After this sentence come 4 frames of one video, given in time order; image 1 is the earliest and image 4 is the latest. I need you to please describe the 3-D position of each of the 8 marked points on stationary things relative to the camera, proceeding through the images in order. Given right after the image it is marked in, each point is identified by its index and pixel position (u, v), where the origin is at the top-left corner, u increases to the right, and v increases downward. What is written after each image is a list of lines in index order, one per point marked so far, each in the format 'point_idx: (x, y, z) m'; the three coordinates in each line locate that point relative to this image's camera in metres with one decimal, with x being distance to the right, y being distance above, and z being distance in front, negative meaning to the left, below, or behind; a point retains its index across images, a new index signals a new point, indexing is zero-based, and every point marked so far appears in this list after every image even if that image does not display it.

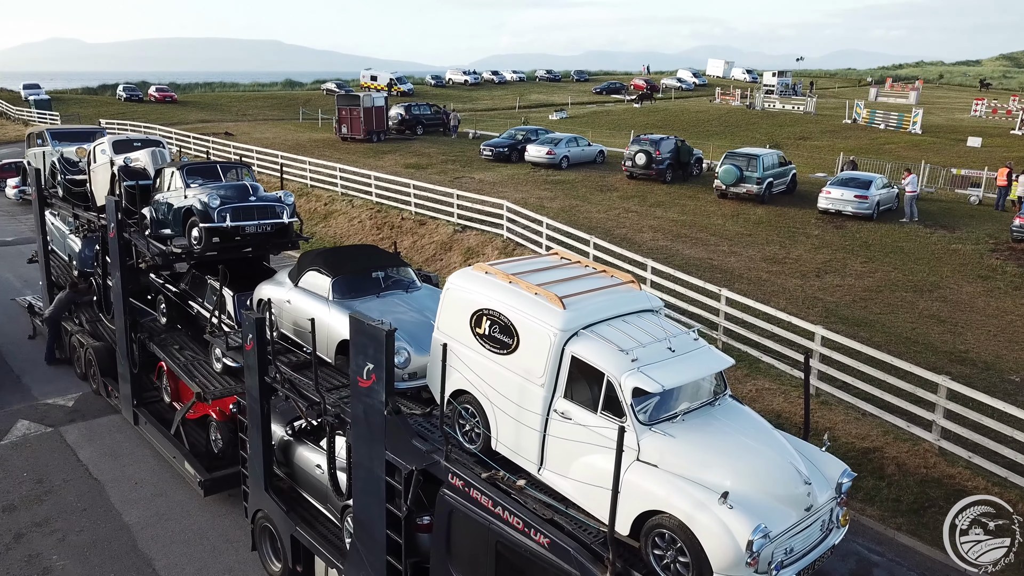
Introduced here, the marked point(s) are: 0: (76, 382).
0: (-7.5, -1.6, +14.2) m
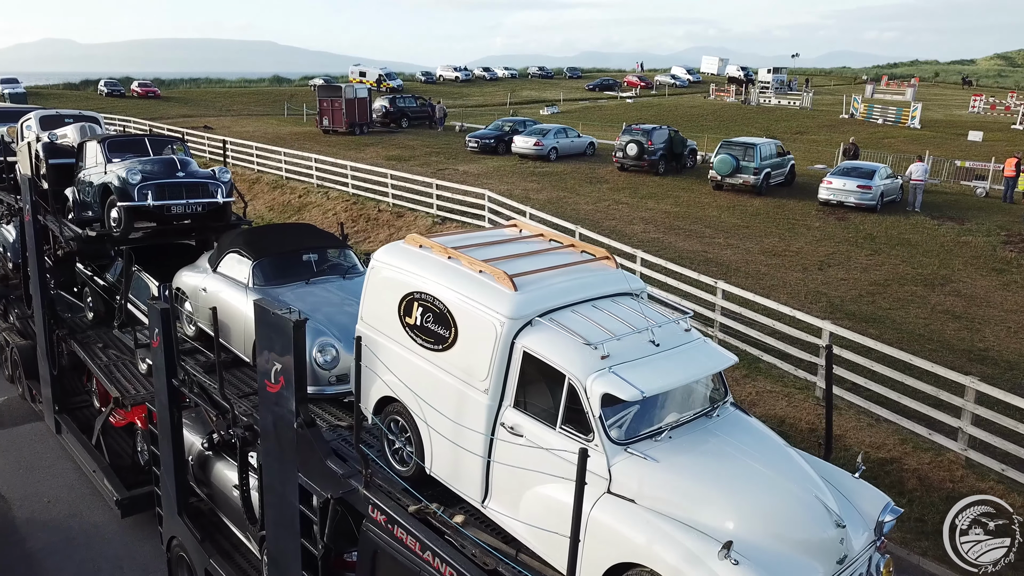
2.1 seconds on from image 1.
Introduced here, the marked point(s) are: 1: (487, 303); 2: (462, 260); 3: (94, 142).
0: (-7.9, -1.5, +12.8) m
1: (-0.1, -0.1, +4.2) m
2: (-0.3, +0.2, +4.6) m
3: (-5.1, +1.8, +10.1) m
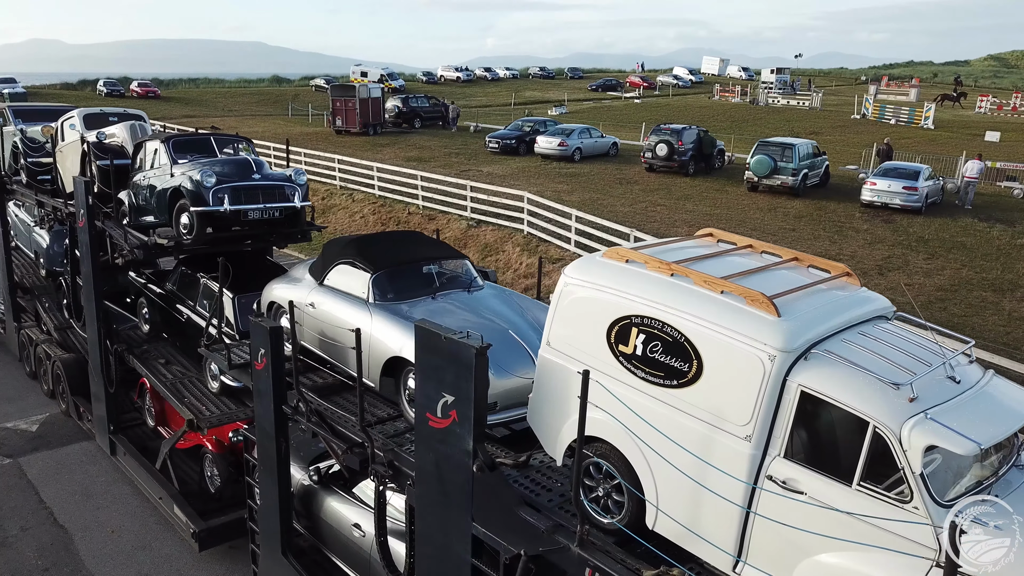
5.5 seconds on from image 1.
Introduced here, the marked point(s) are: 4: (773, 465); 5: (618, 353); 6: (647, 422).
0: (-6.8, -1.7, +12.0) m
1: (+1.0, -0.2, +3.5) m
2: (+0.8, +0.1, +3.9) m
3: (-4.0, +1.7, +9.4) m
4: (+1.1, -0.7, +3.5) m
5: (+0.5, -0.3, +4.0) m
6: (+0.6, -0.6, +3.8) m
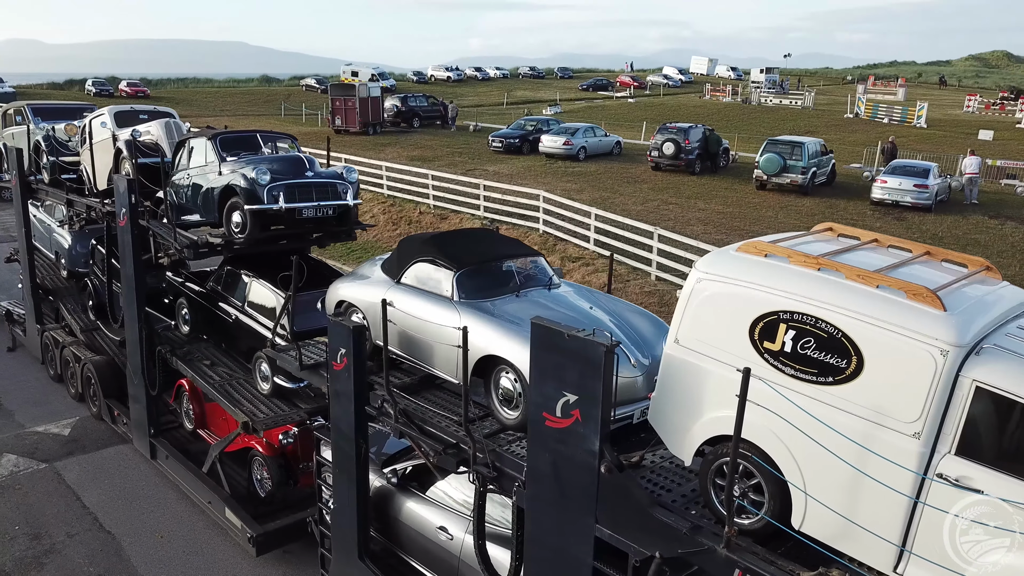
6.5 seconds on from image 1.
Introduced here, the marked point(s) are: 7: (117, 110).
0: (-6.3, -1.7, +11.8) m
1: (+1.7, -0.2, +3.4) m
2: (+1.5, +0.1, +3.8) m
3: (-3.5, +1.7, +9.2) m
4: (+1.8, -0.7, +3.4) m
5: (+1.2, -0.3, +3.9) m
6: (+1.3, -0.6, +3.8) m
7: (-5.4, +2.4, +11.3) m
